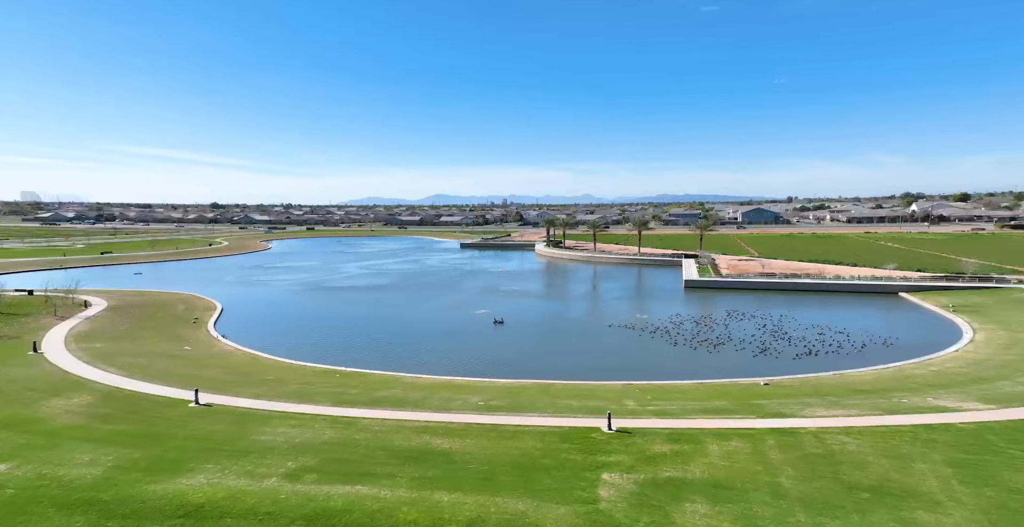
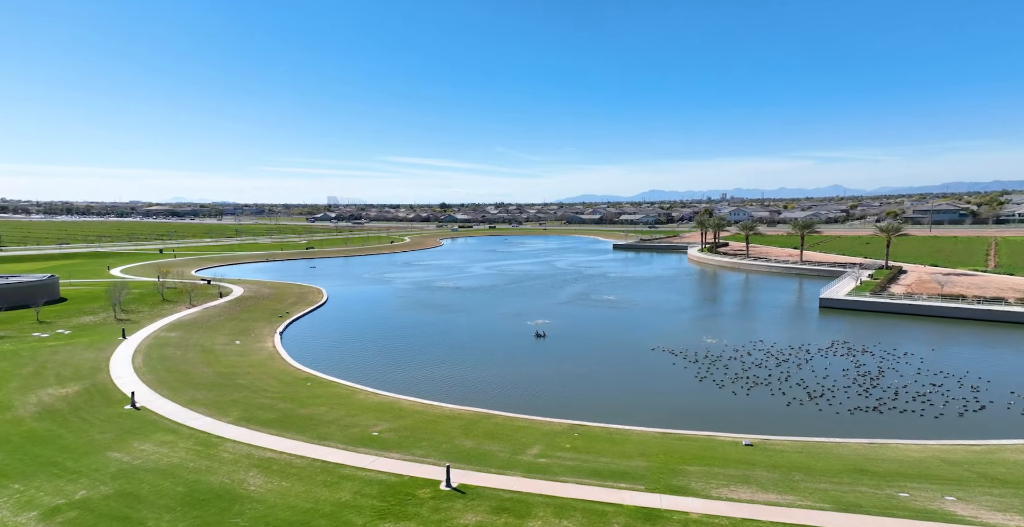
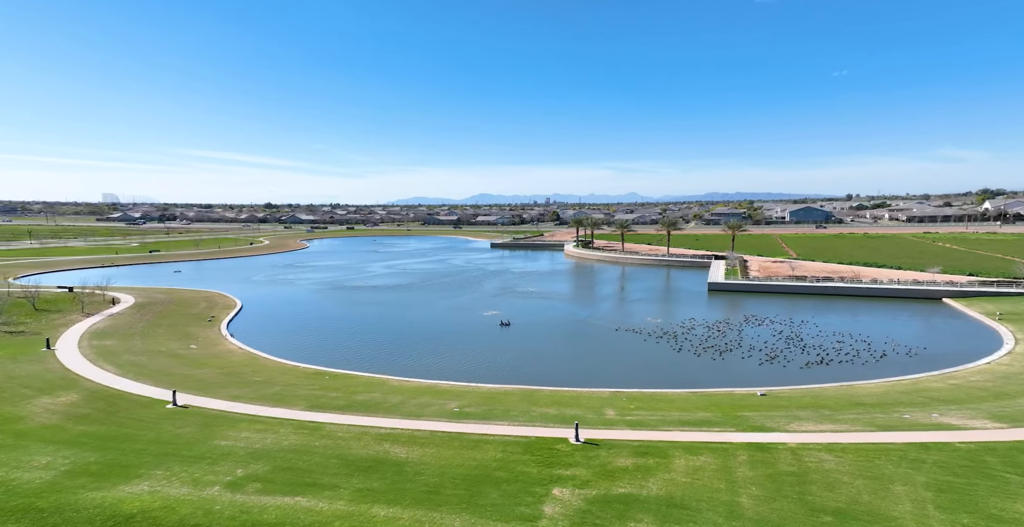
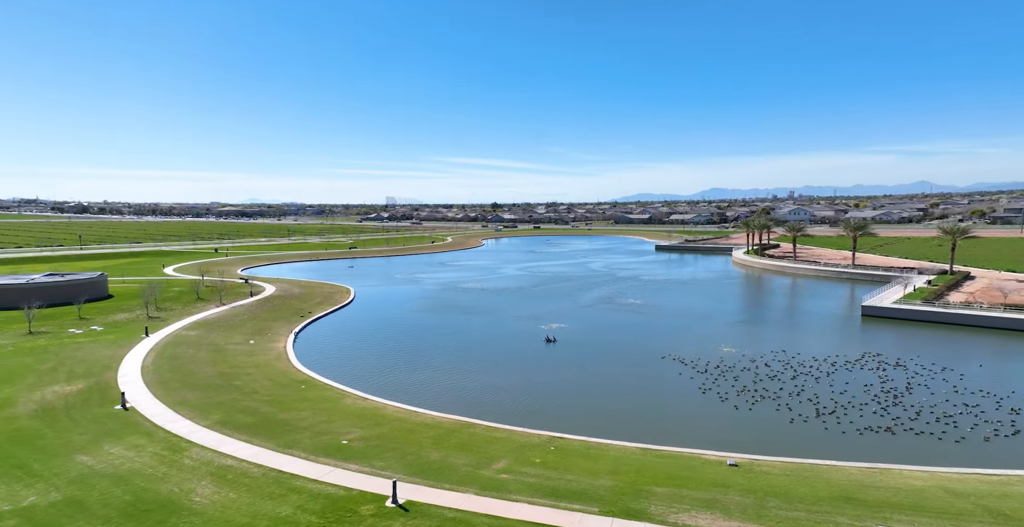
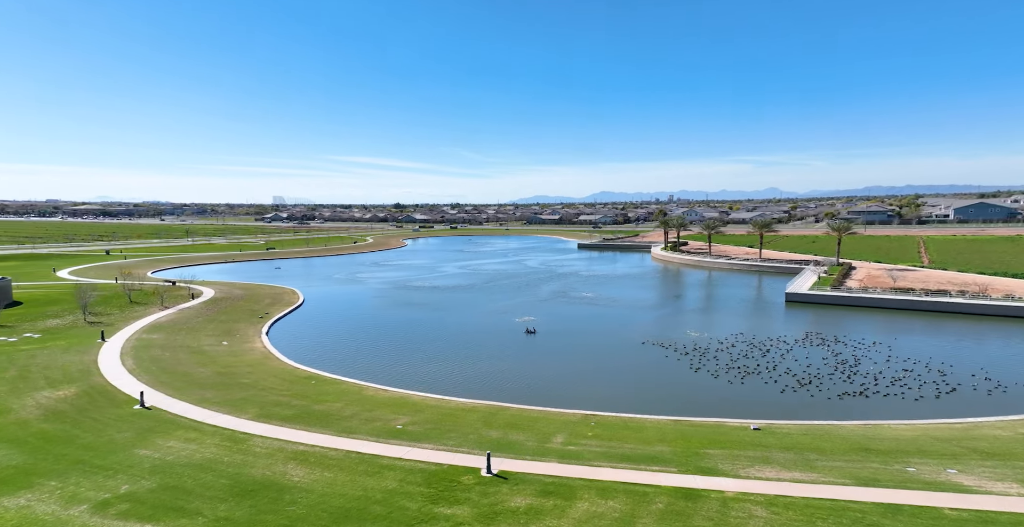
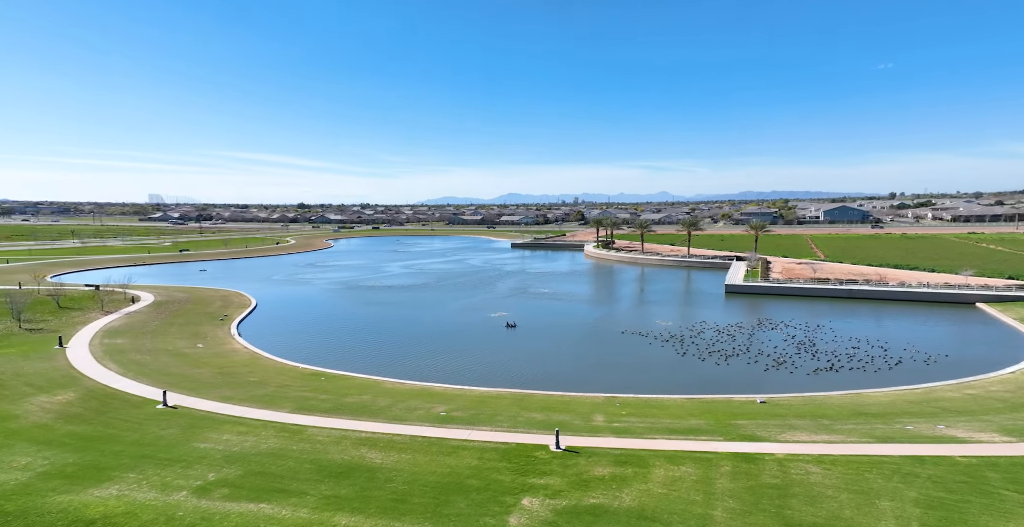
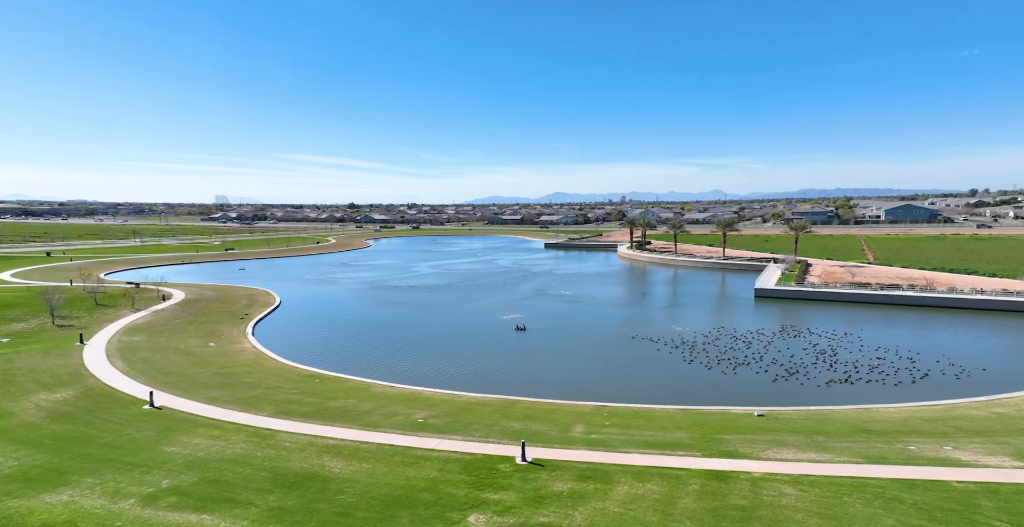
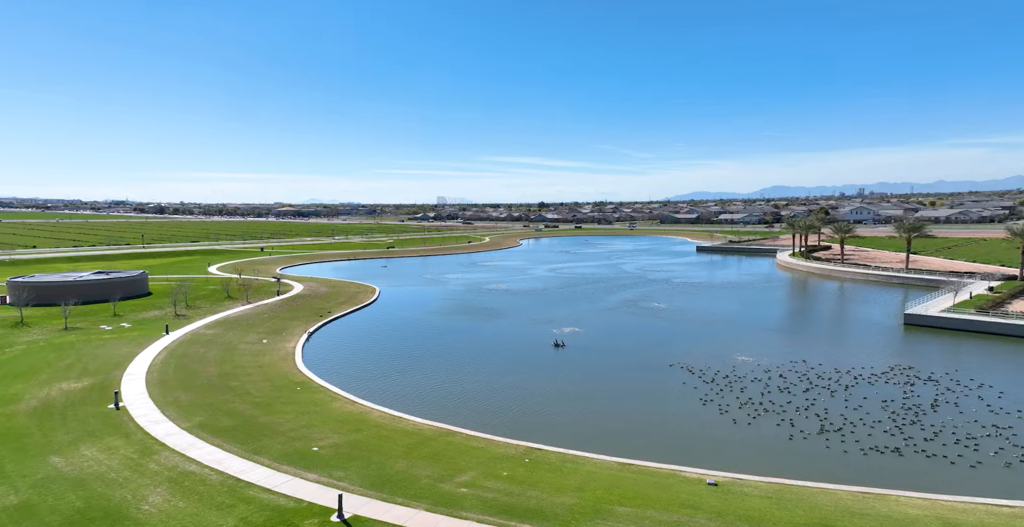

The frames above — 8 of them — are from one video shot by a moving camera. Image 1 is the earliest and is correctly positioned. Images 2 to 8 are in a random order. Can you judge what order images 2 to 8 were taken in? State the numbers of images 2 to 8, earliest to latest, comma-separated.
3, 6, 7, 5, 2, 4, 8
